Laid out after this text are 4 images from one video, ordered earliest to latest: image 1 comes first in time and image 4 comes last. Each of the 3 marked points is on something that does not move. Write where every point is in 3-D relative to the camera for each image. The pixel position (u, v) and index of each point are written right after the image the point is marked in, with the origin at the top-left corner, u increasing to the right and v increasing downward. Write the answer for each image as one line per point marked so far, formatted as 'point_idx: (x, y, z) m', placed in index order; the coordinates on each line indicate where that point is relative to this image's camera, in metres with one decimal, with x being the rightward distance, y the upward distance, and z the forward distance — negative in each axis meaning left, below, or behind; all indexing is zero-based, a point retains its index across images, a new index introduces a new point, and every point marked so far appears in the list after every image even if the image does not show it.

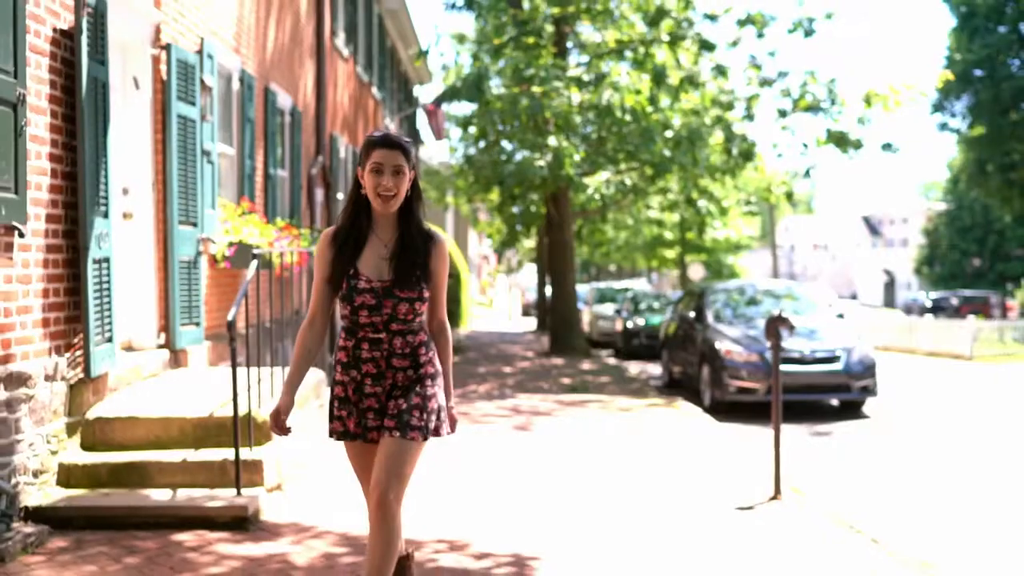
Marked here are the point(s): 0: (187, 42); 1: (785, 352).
0: (-2.5, +1.9, +9.0) m
1: (+3.0, -0.7, +12.9) m
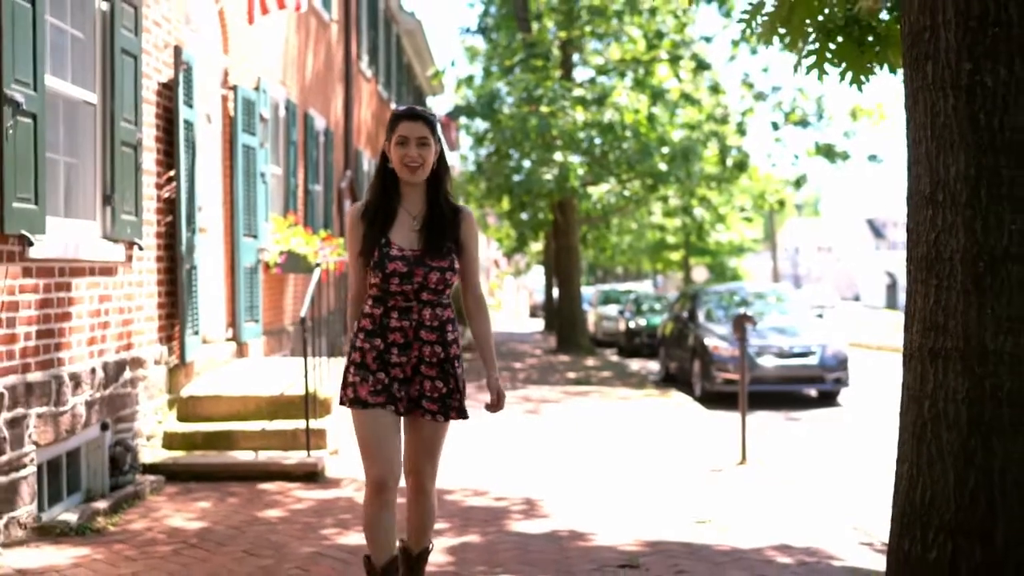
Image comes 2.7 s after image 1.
0: (-2.4, +1.9, +10.6) m
1: (+3.2, -0.7, +14.4) m
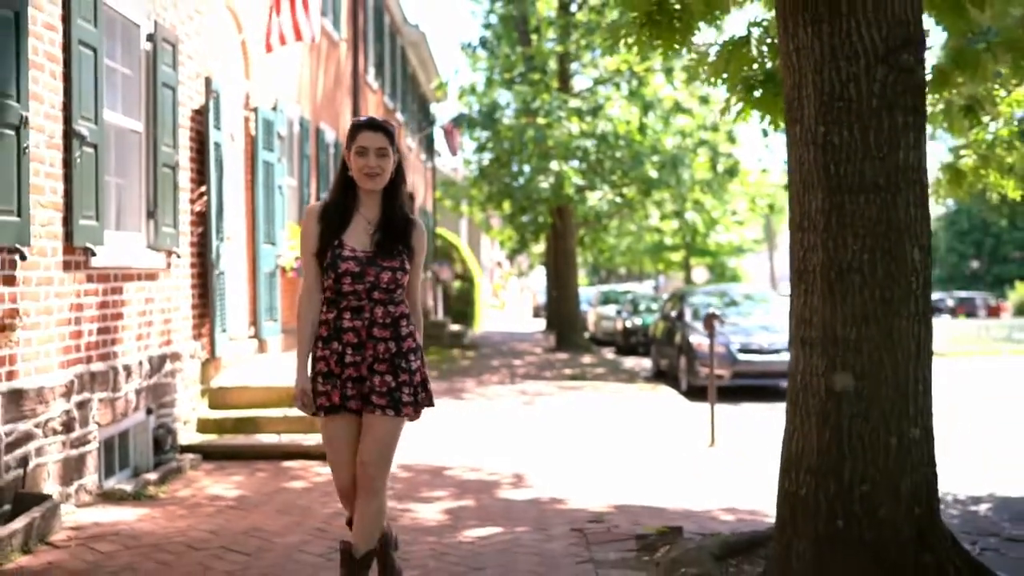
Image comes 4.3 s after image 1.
0: (-2.5, +1.9, +11.6) m
1: (+3.1, -0.8, +15.4) m
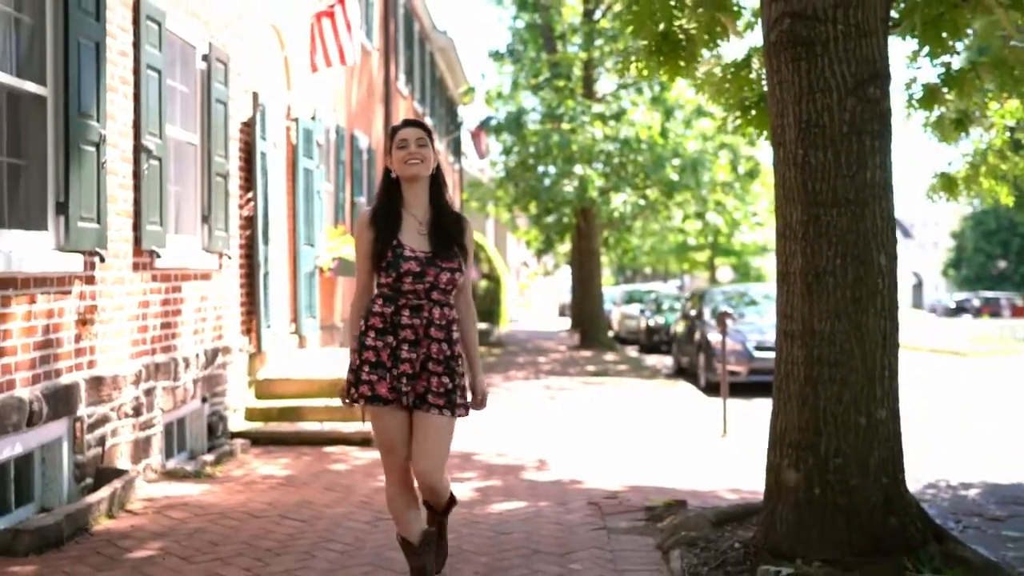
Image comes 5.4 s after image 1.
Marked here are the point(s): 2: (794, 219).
0: (-2.2, +1.9, +12.4) m
1: (+3.5, -0.8, +16.0) m
2: (+1.1, +0.3, +4.7) m
